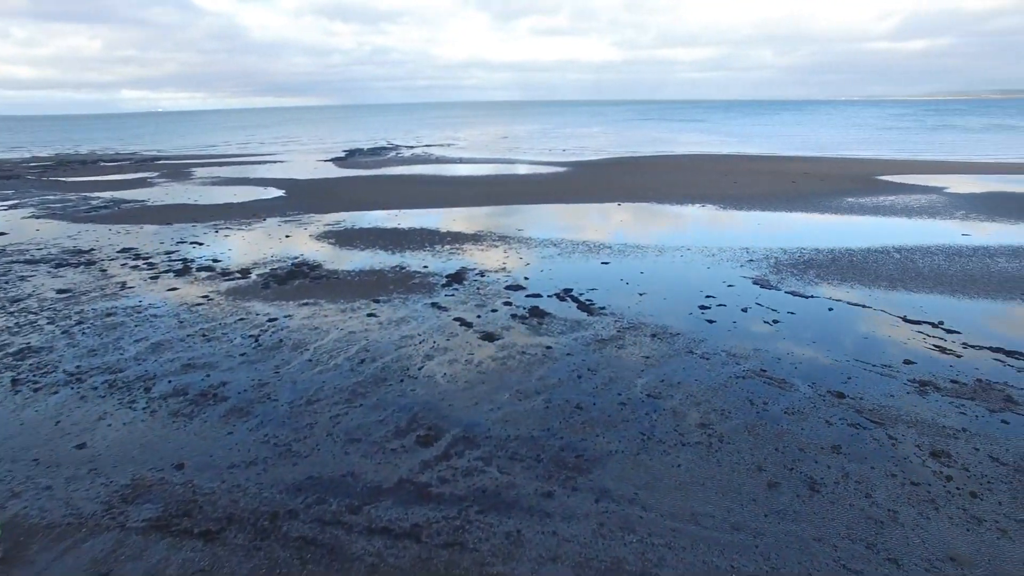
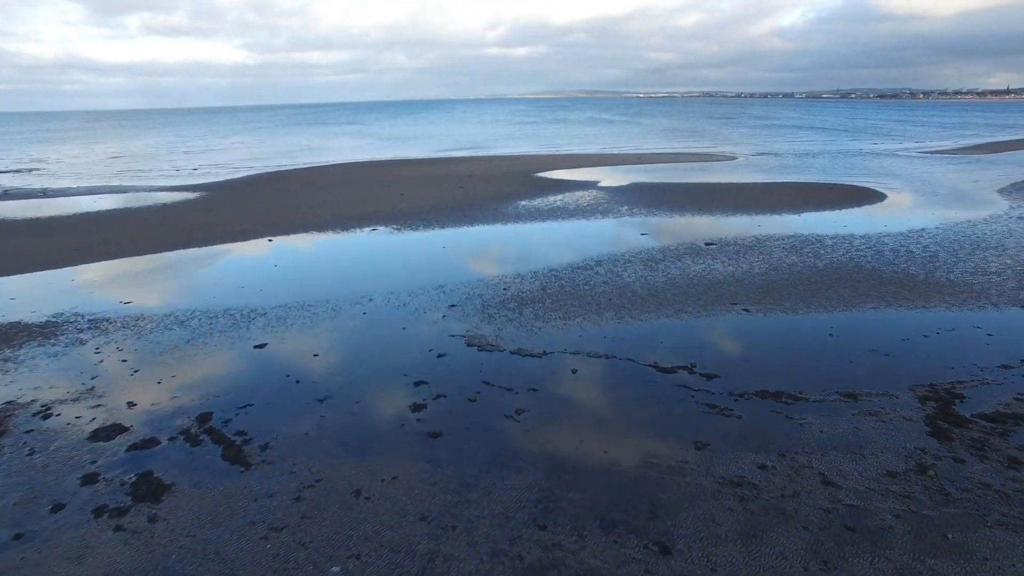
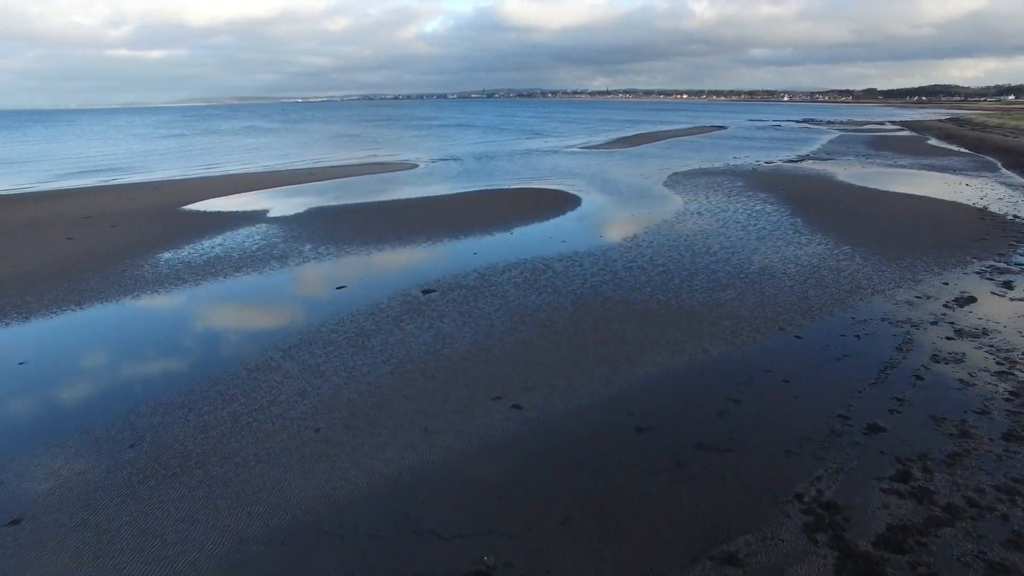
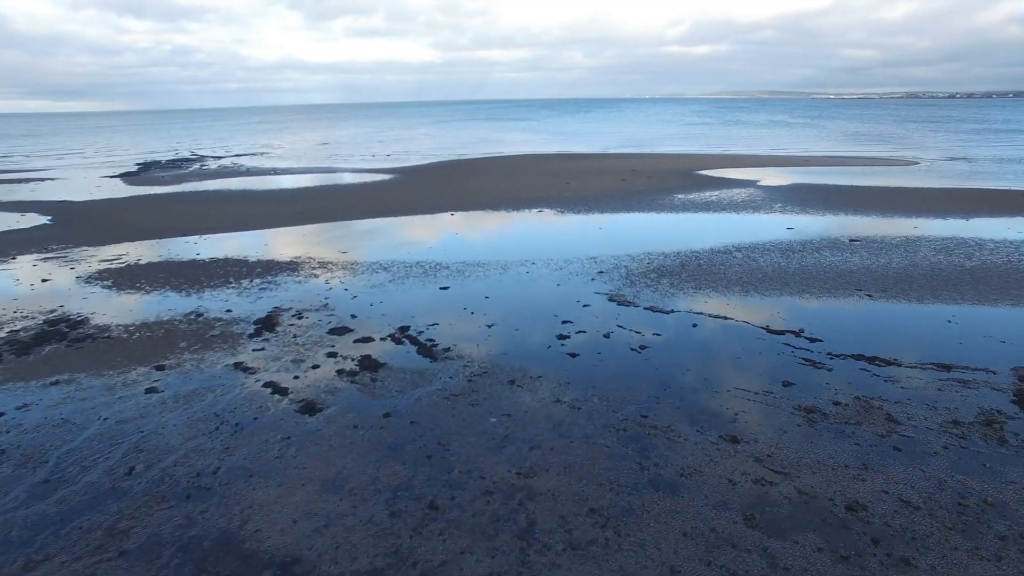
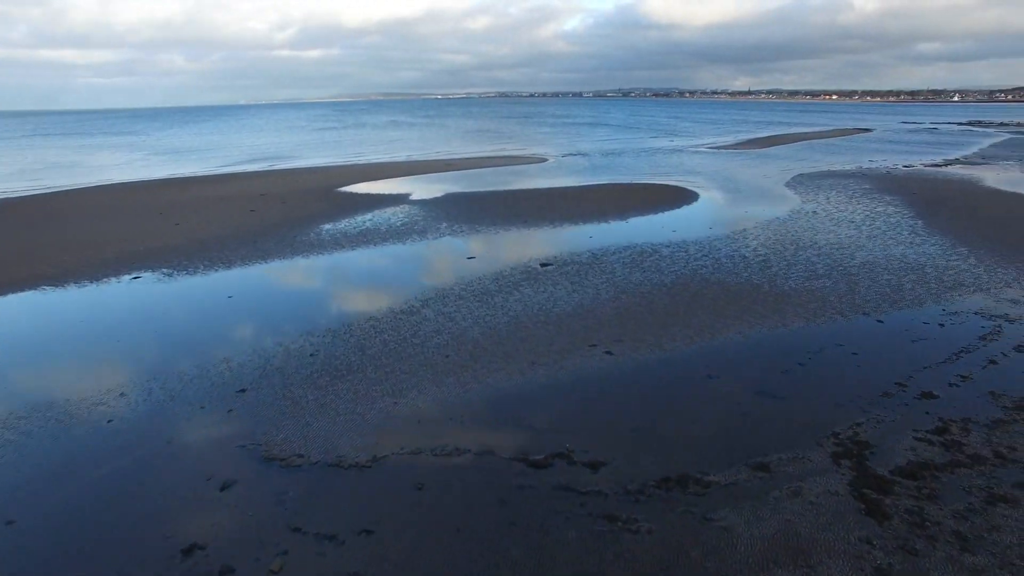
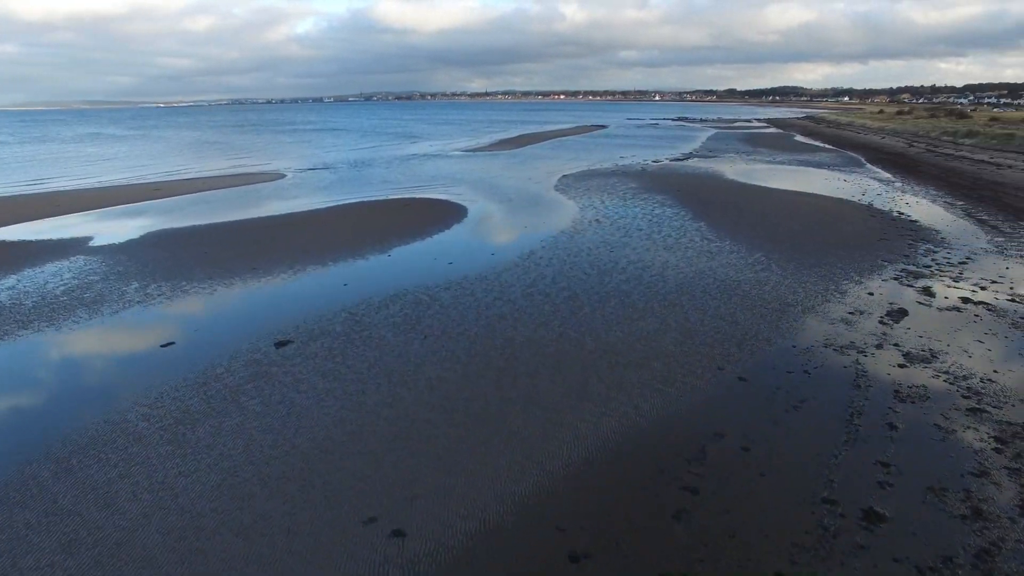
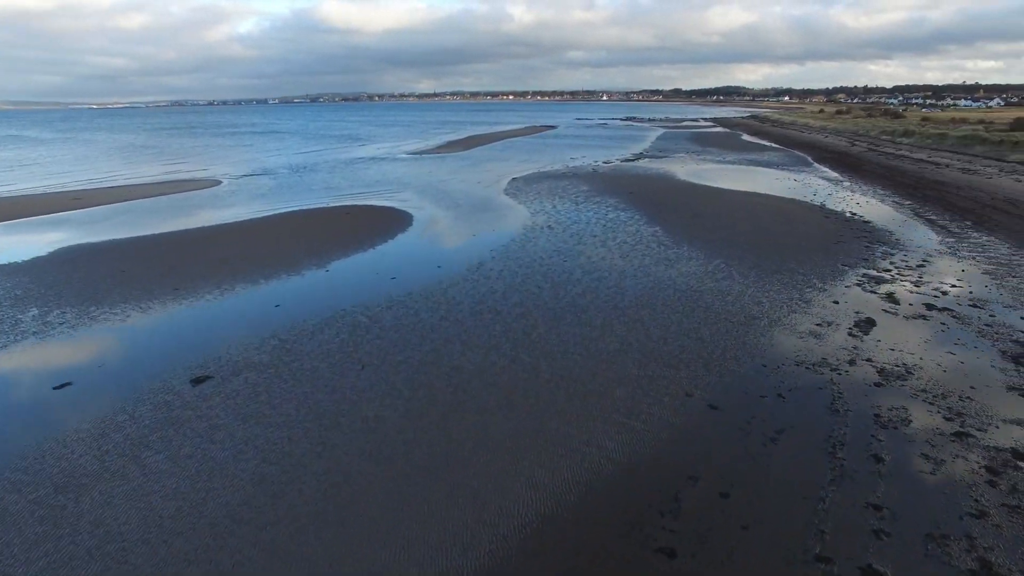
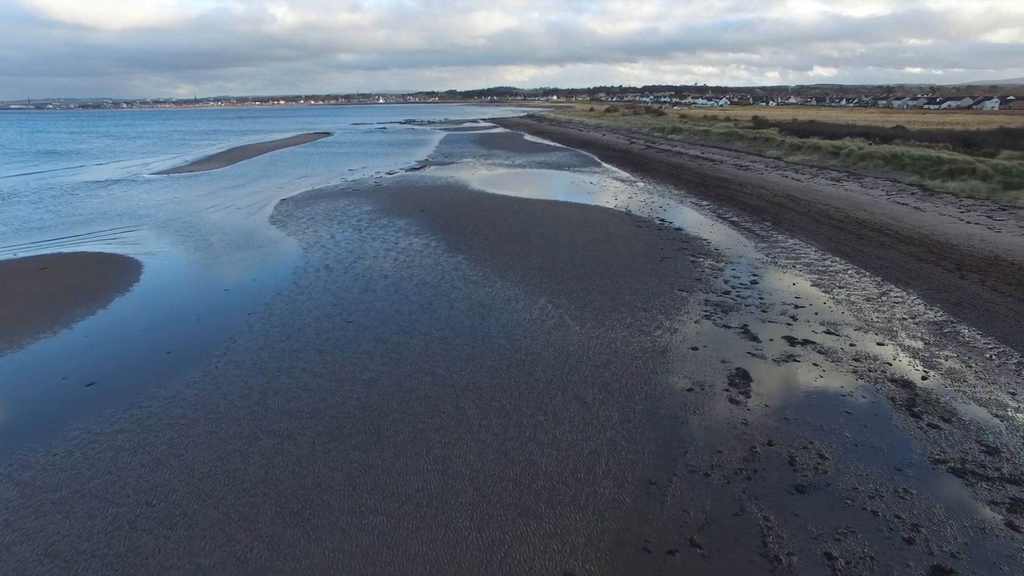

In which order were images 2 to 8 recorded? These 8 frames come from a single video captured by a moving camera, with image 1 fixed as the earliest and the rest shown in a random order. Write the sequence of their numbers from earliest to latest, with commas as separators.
4, 2, 5, 3, 6, 7, 8
